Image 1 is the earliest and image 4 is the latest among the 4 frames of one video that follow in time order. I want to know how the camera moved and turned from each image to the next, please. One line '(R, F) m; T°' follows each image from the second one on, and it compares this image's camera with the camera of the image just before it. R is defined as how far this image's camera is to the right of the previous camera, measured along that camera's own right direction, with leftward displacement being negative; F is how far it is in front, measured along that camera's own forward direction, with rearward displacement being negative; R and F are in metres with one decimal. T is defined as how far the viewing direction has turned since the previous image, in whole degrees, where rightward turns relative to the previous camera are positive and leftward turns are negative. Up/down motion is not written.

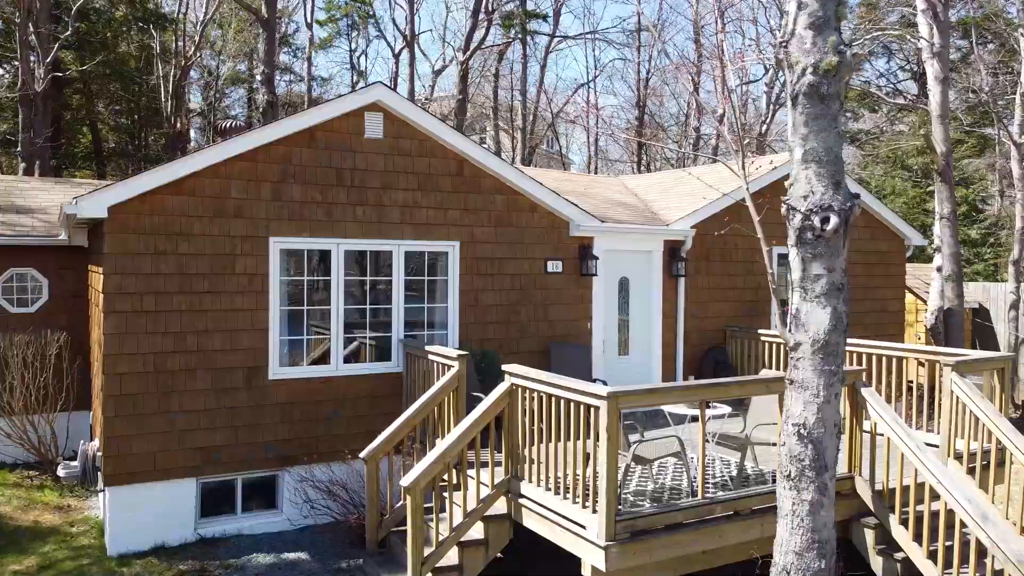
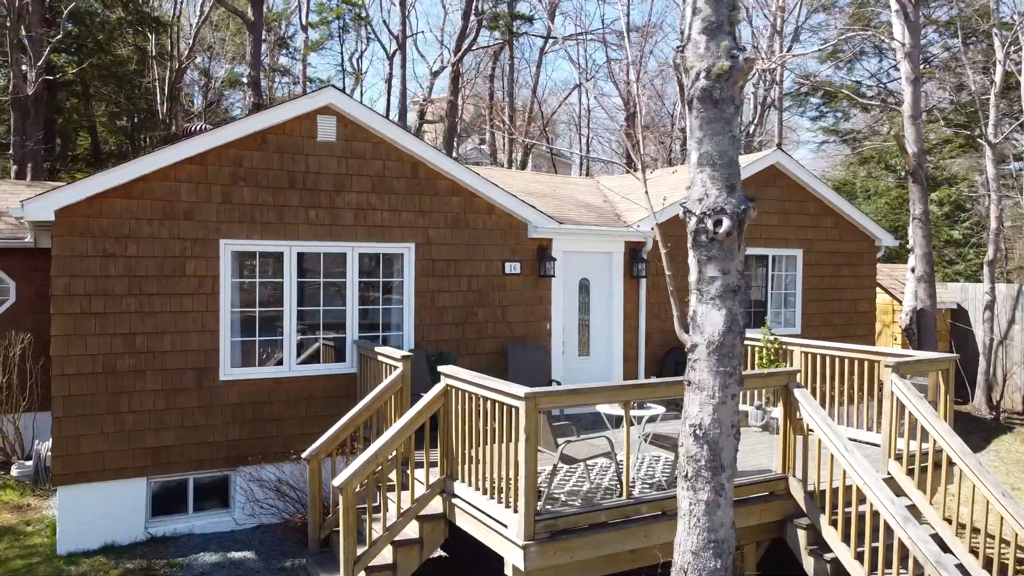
(+0.6, -0.1) m; 0°
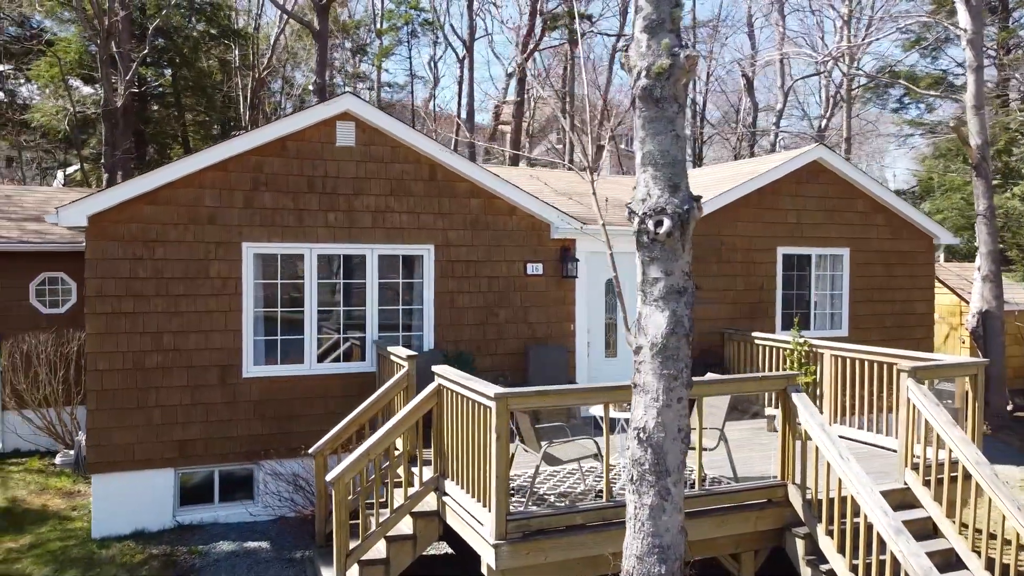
(+0.8, 0.0) m; -6°
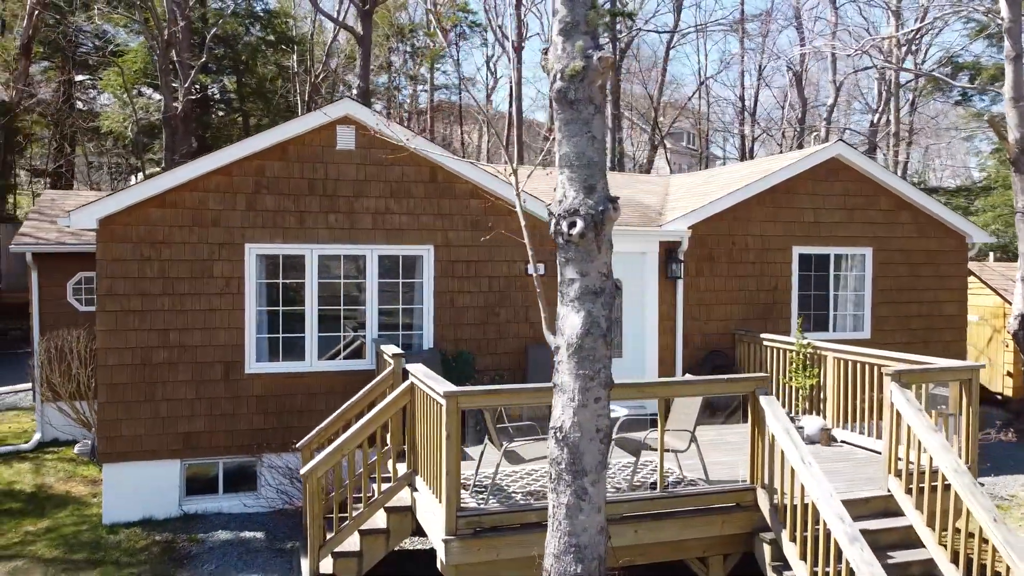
(+0.8, 0.0) m; -5°
